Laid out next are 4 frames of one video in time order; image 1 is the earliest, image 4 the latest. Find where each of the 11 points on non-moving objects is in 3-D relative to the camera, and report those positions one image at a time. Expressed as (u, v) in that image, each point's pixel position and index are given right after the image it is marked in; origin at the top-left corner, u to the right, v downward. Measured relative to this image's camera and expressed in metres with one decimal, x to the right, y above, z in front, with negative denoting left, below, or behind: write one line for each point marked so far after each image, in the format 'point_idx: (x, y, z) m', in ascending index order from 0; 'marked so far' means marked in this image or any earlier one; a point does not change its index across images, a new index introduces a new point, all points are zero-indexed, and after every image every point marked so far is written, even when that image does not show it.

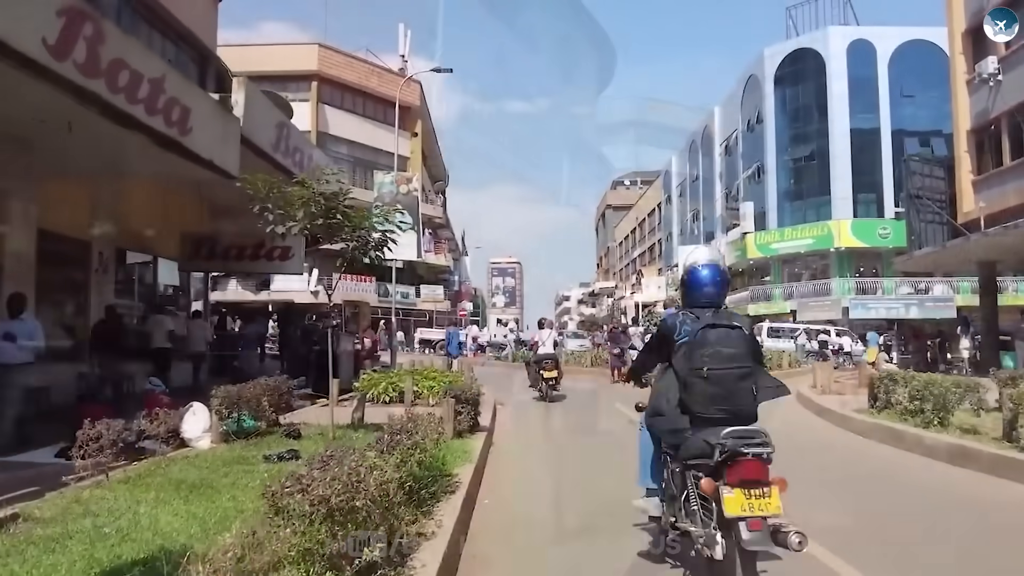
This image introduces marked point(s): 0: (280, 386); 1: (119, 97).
0: (-2.3, -1.0, +8.4) m
1: (-3.7, +1.8, +7.8) m
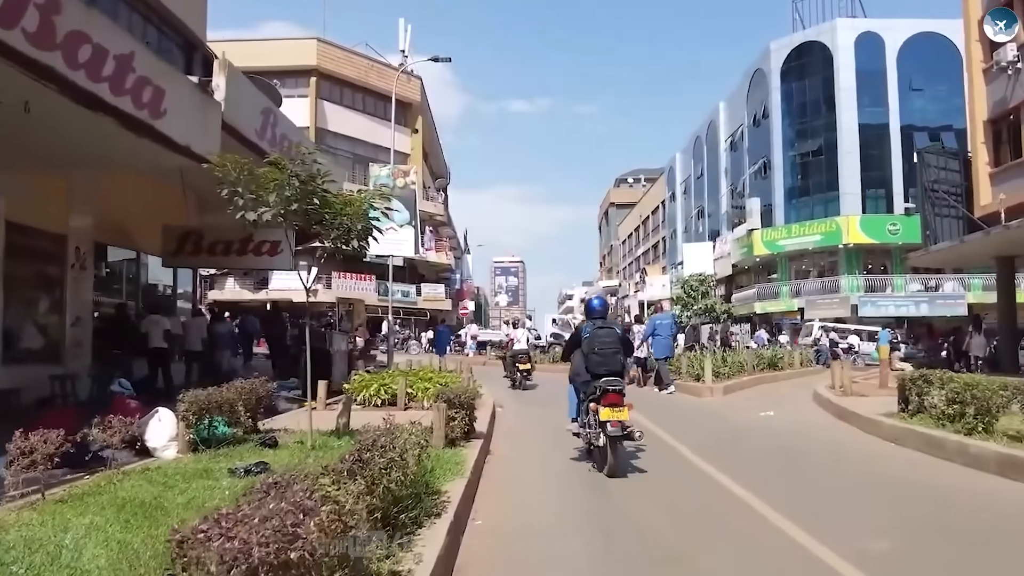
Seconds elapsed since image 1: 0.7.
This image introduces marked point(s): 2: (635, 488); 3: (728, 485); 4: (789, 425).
0: (-2.3, -0.9, +7.7) m
1: (-3.7, +1.8, +7.1) m
2: (+1.1, -1.8, +7.6) m
3: (+1.9, -1.8, +7.5) m
4: (+3.7, -1.8, +11.1) m
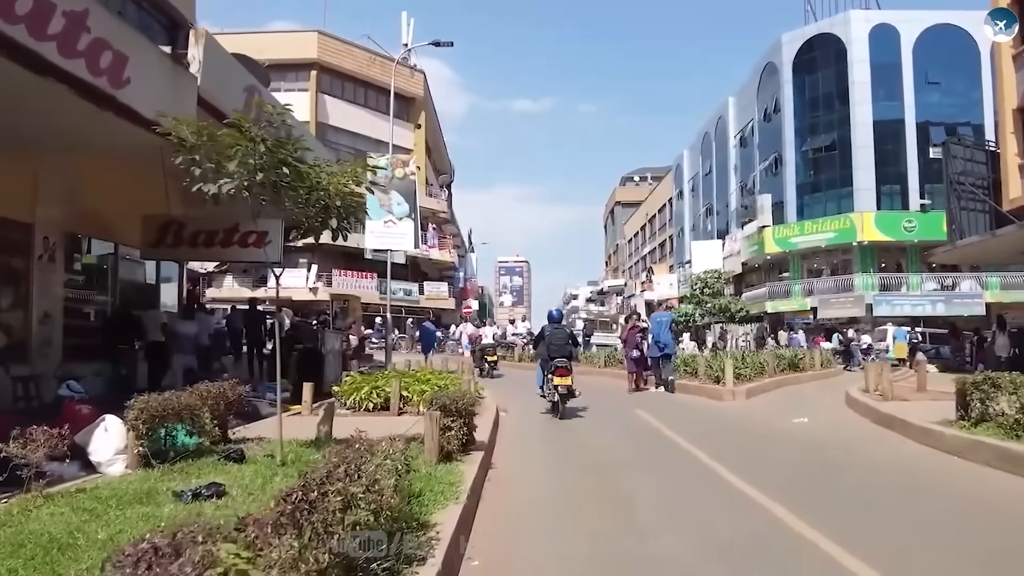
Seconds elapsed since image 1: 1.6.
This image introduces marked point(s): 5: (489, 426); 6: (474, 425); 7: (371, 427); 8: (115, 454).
0: (-2.3, -0.8, +6.8) m
1: (-3.7, +1.9, +6.2) m
2: (+1.1, -1.7, +6.6) m
3: (+2.0, -1.7, +6.5) m
4: (+3.8, -1.7, +10.1) m
5: (-0.3, -1.7, +10.3) m
6: (-0.3, -1.1, +6.8) m
7: (-1.5, -1.5, +8.9) m
8: (-2.7, -1.1, +5.6) m
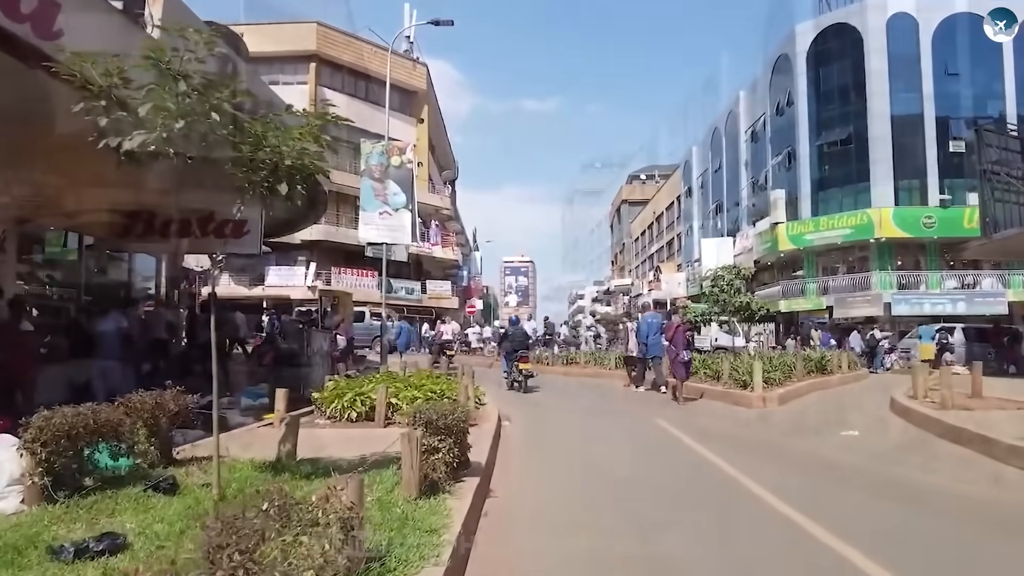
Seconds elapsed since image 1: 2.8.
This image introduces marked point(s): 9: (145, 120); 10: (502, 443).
0: (-2.3, -0.8, +5.6) m
1: (-3.7, +2.0, +5.0) m
2: (+1.1, -1.6, +5.4) m
3: (+2.0, -1.6, +5.3) m
4: (+3.8, -1.7, +8.9) m
5: (-0.2, -1.6, +9.1) m
6: (-0.3, -1.0, +5.6) m
7: (-1.5, -1.4, +7.7) m
8: (-2.7, -1.0, +4.4) m
9: (-1.7, +0.8, +4.0) m
10: (-0.1, -1.8, +8.6) m
